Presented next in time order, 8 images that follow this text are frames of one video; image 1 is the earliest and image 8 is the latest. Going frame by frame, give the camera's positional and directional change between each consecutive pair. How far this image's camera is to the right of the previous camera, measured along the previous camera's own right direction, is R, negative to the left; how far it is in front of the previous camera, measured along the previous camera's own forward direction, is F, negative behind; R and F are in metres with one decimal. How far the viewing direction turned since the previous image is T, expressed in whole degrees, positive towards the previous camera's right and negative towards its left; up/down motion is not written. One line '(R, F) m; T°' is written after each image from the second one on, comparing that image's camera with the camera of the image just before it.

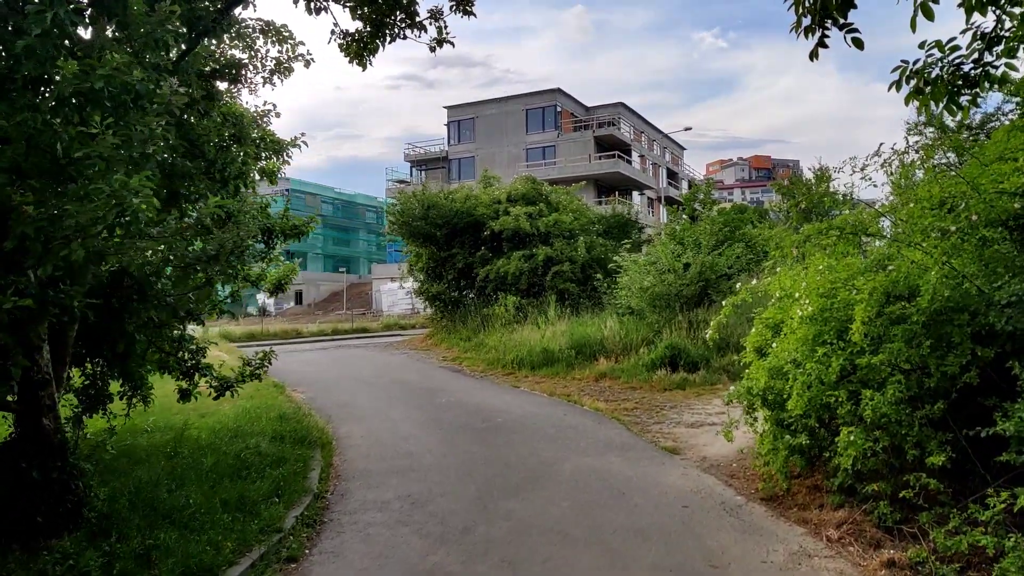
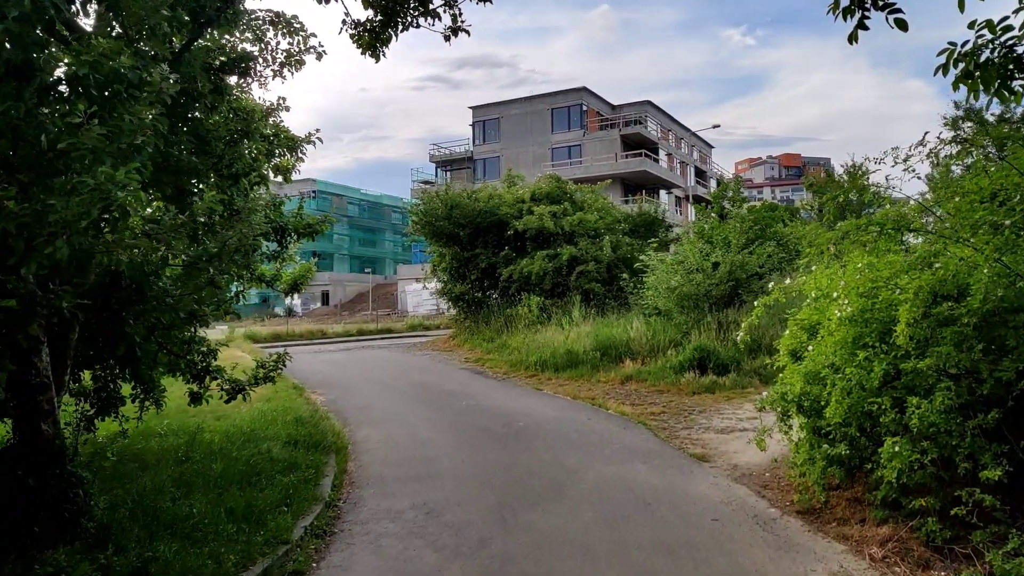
(+0.1, +0.3) m; -2°
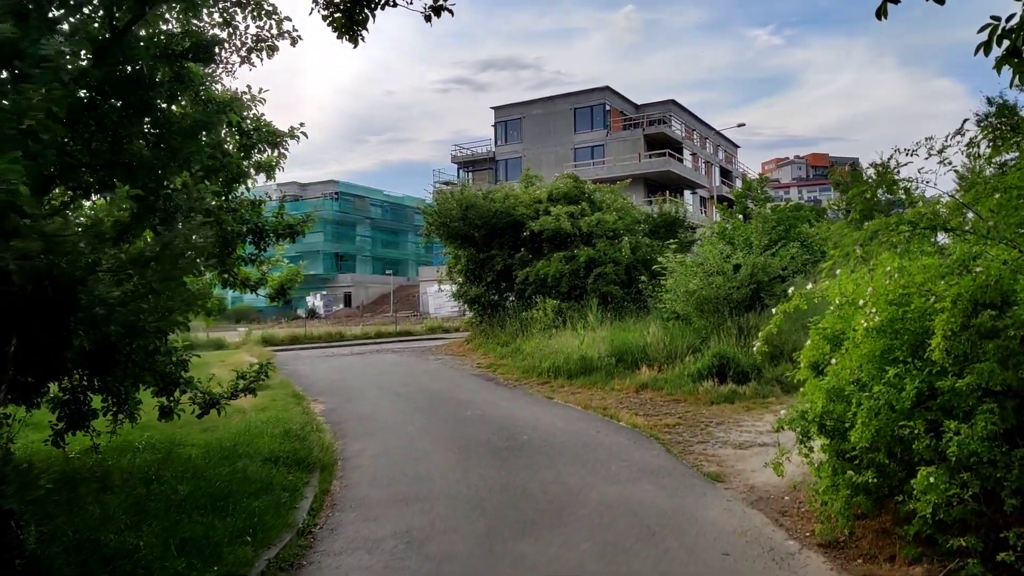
(+0.3, +0.6) m; -2°
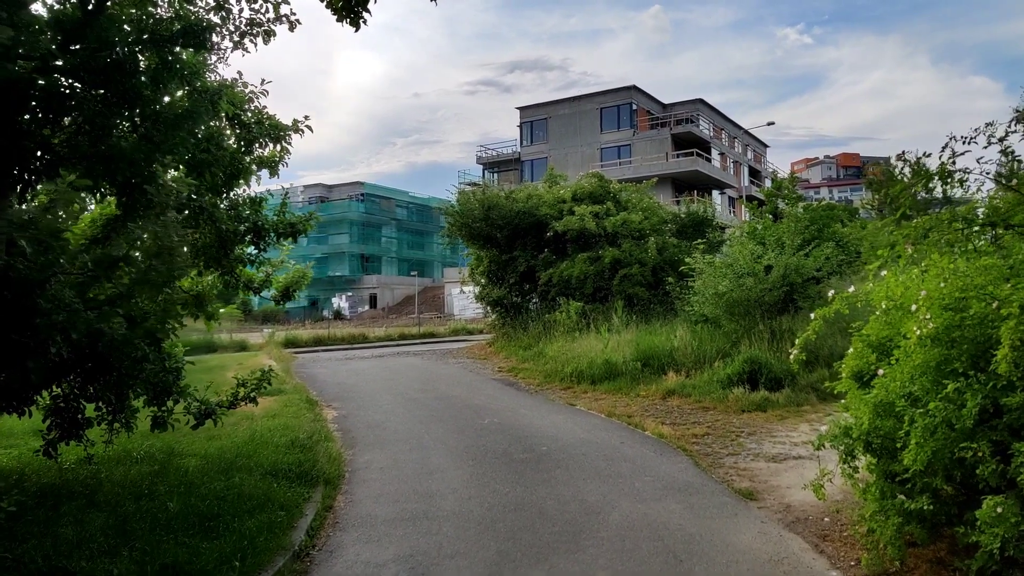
(+0.1, +0.5) m; -2°
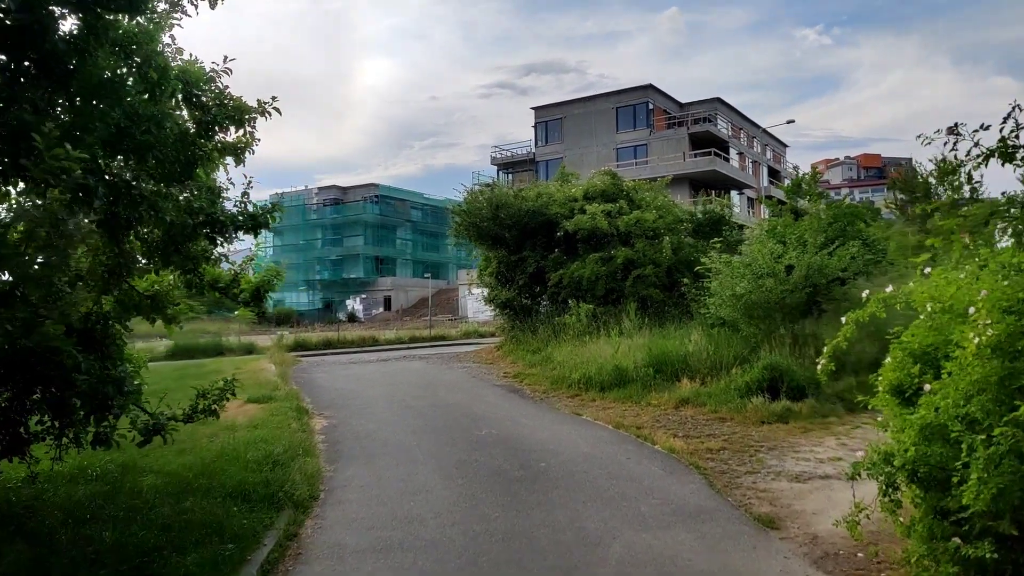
(+0.2, +0.7) m; -1°
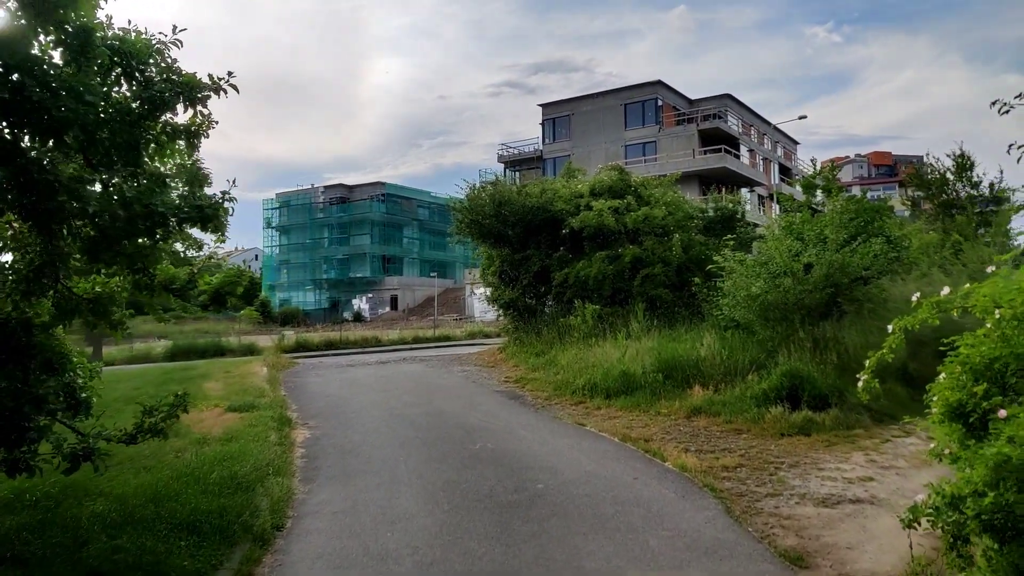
(+0.1, +0.8) m; -1°
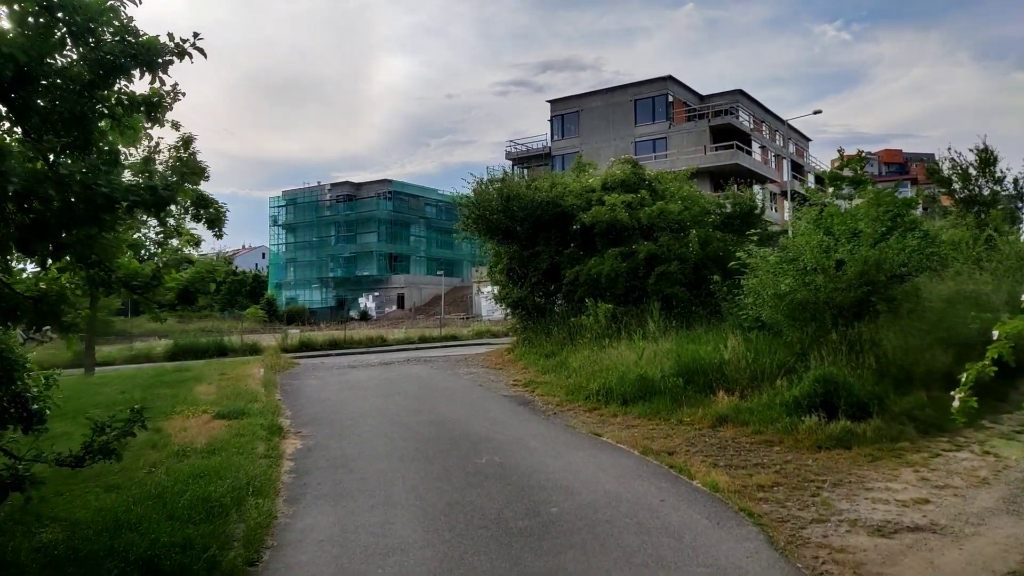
(0.0, +0.8) m; -1°
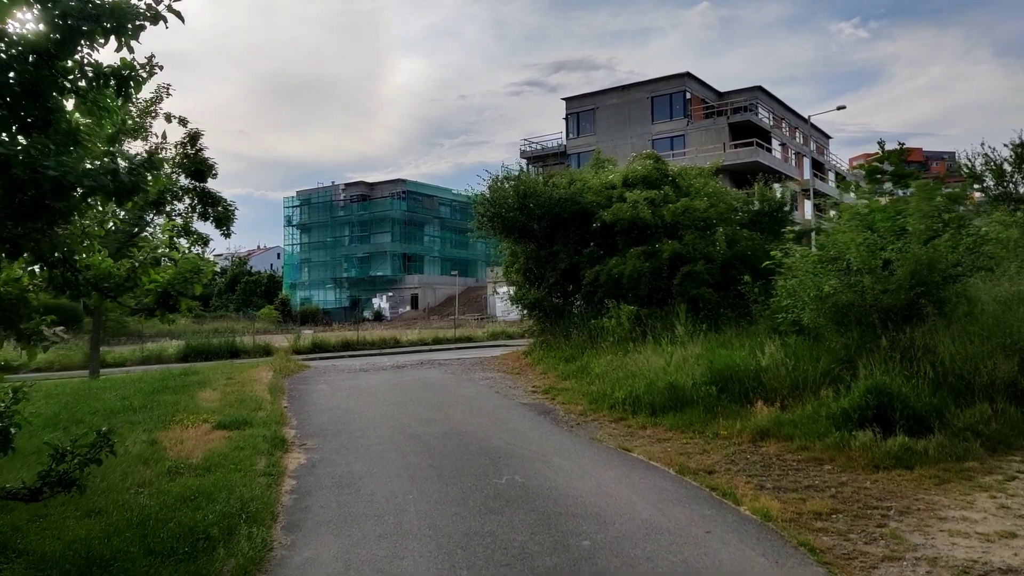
(-0.1, +0.7) m; -1°
